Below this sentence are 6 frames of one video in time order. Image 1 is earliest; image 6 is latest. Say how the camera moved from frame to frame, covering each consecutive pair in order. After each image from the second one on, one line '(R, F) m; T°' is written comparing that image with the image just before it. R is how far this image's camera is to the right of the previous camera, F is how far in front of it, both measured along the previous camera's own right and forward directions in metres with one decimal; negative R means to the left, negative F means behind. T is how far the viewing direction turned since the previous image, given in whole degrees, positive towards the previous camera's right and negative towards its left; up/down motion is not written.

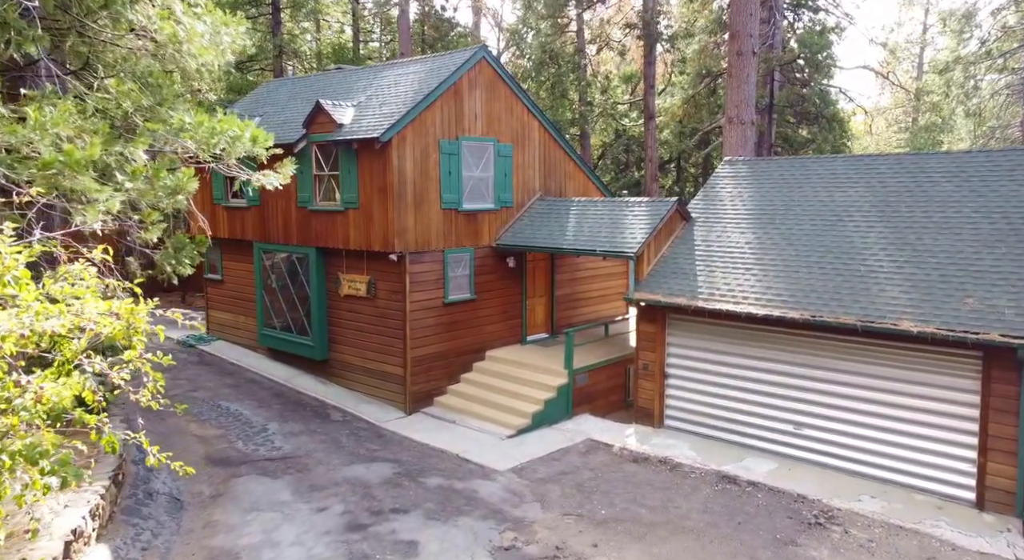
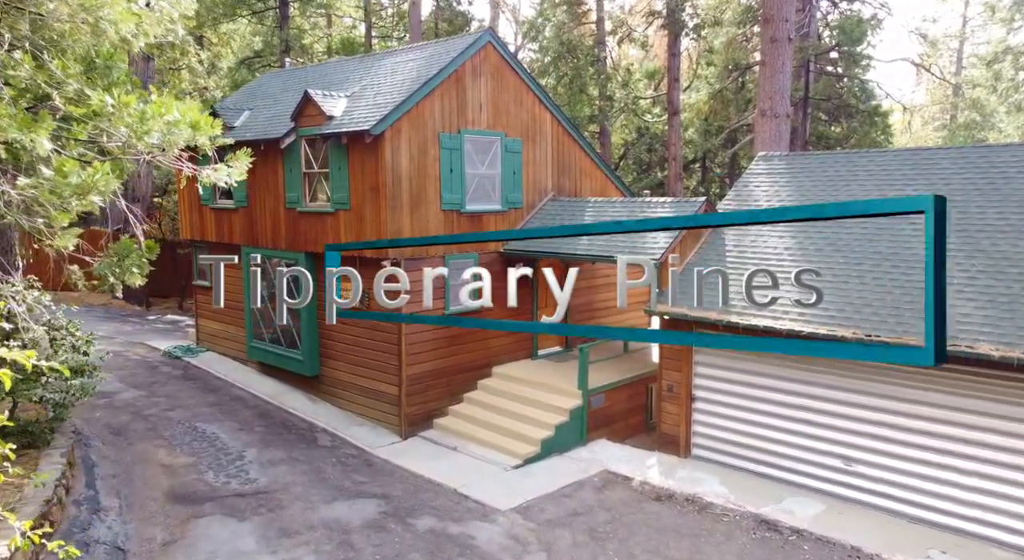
(+0.2, +1.4) m; -2°
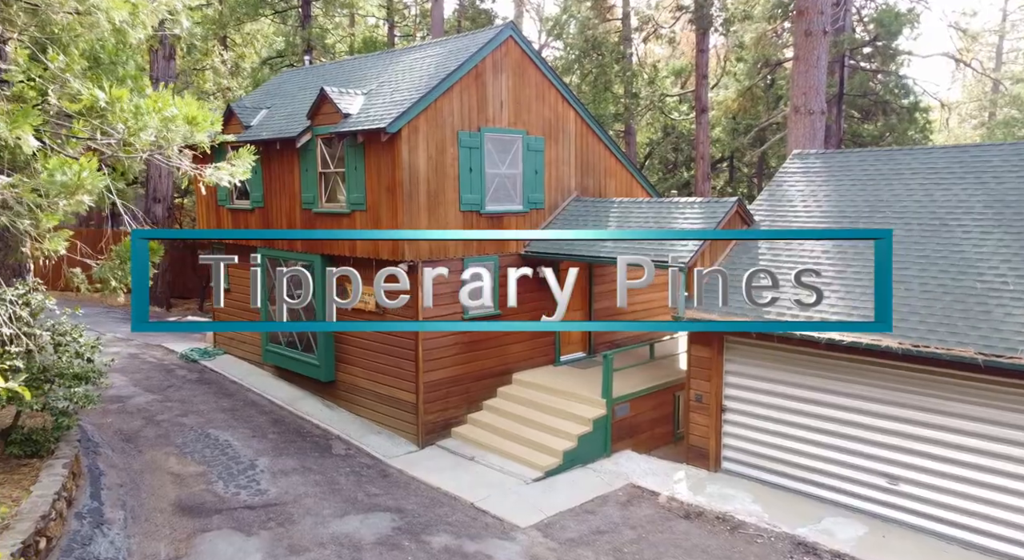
(0.0, +0.5) m; -2°
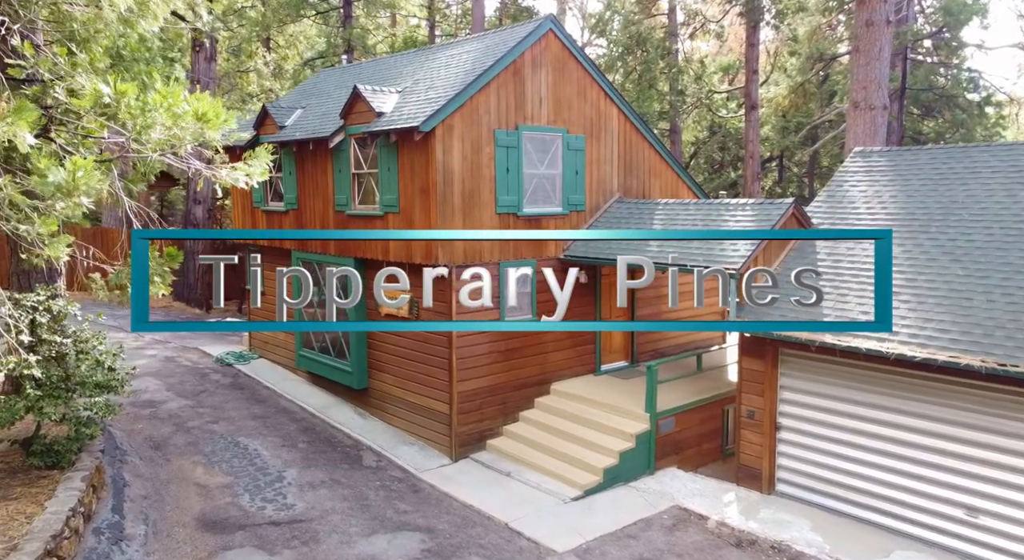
(+0.1, +0.6) m; -3°
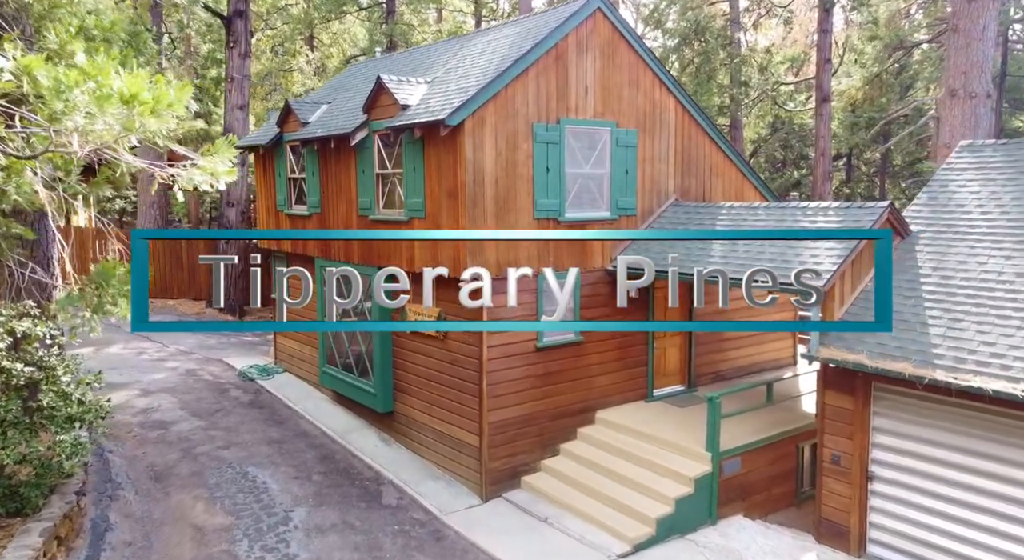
(+0.1, +1.4) m; -4°
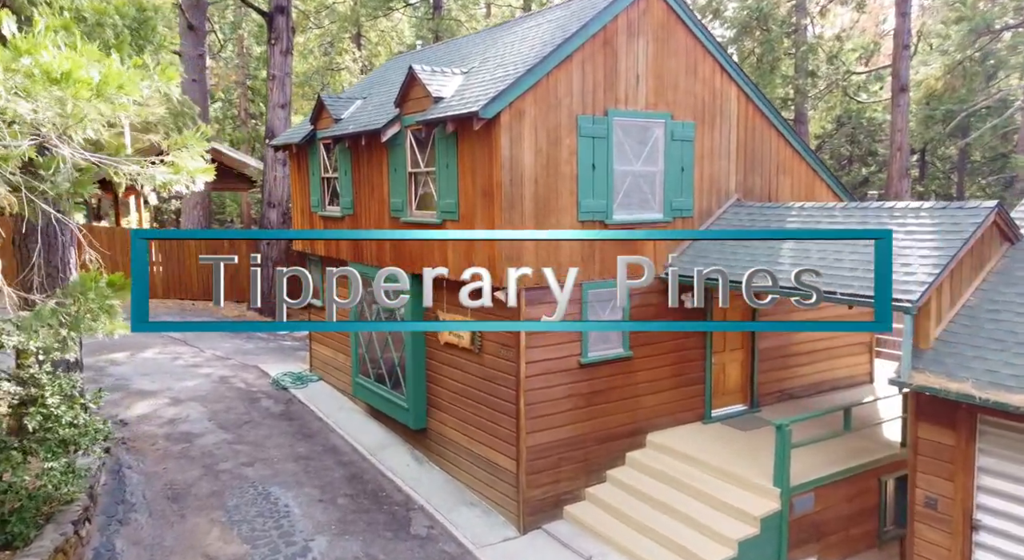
(+0.1, +1.0) m; -4°
